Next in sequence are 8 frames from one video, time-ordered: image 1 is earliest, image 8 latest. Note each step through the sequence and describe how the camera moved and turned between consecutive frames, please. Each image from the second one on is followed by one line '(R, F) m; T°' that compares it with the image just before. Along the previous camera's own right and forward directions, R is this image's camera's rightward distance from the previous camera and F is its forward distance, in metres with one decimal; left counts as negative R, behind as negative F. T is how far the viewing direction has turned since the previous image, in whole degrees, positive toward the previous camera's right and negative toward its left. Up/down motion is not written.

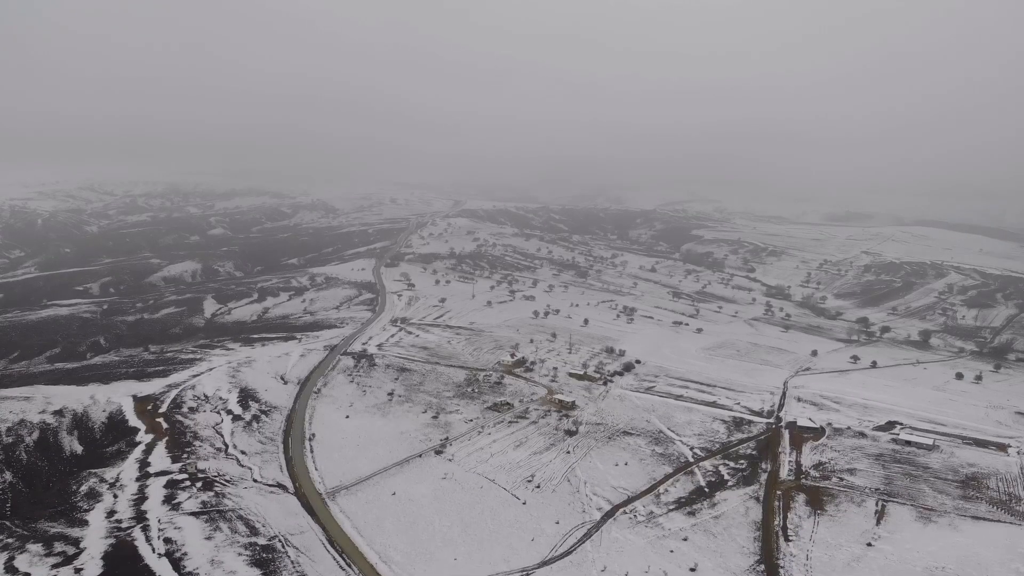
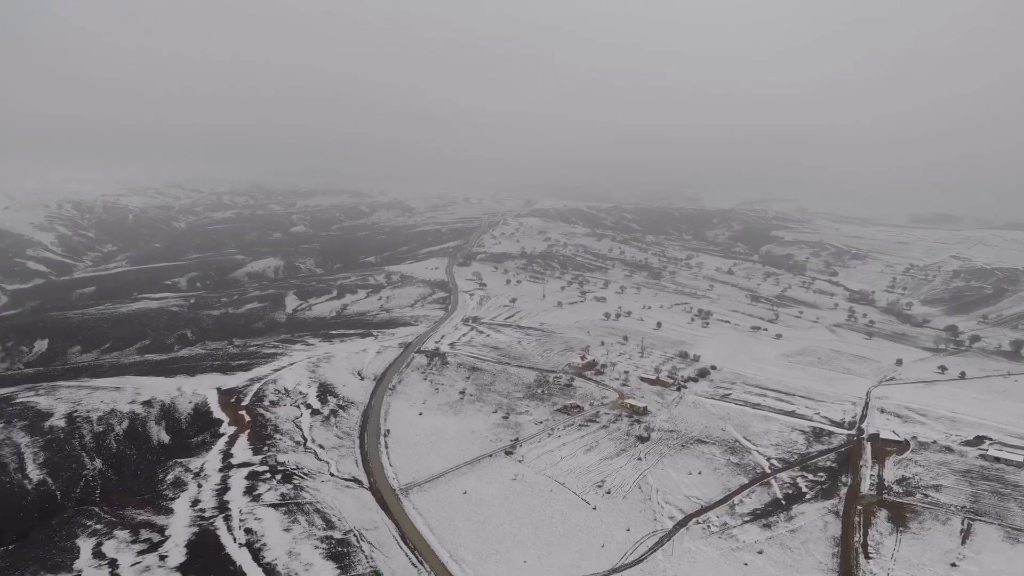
(-0.7, +2.4) m; -6°
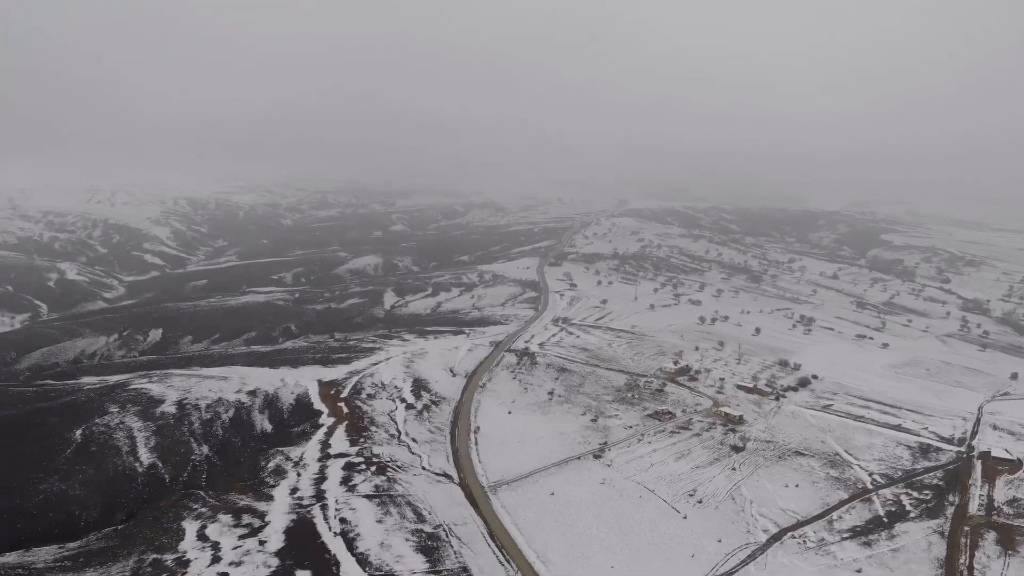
(-0.4, +1.7) m; -8°
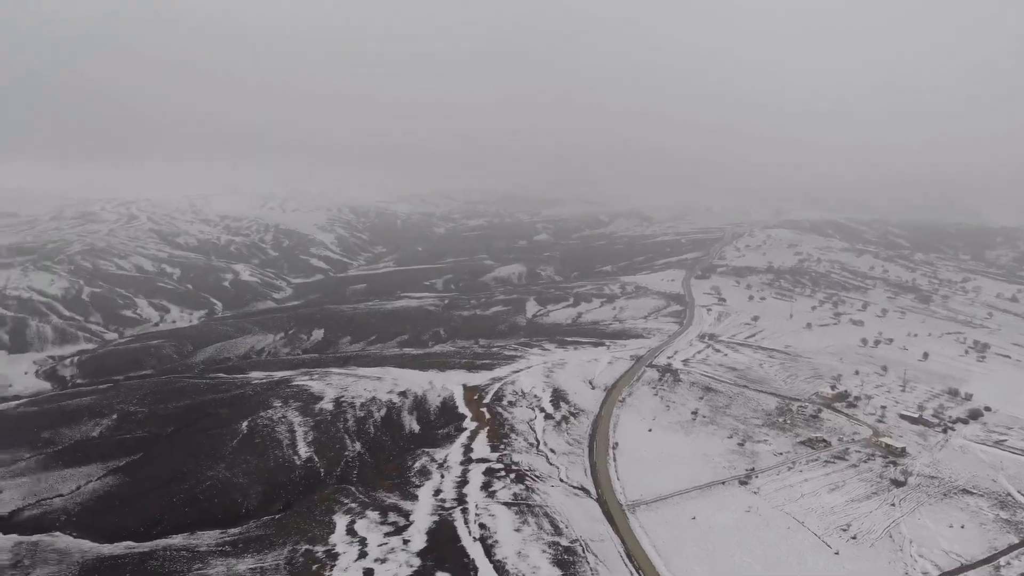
(-0.5, +1.6) m; -12°
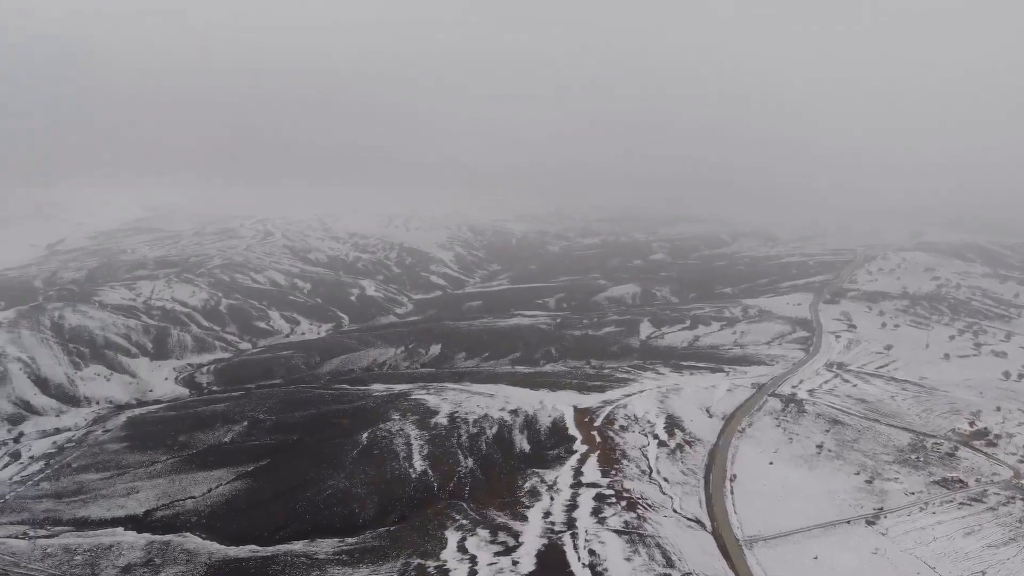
(-0.2, +0.6) m; -10°
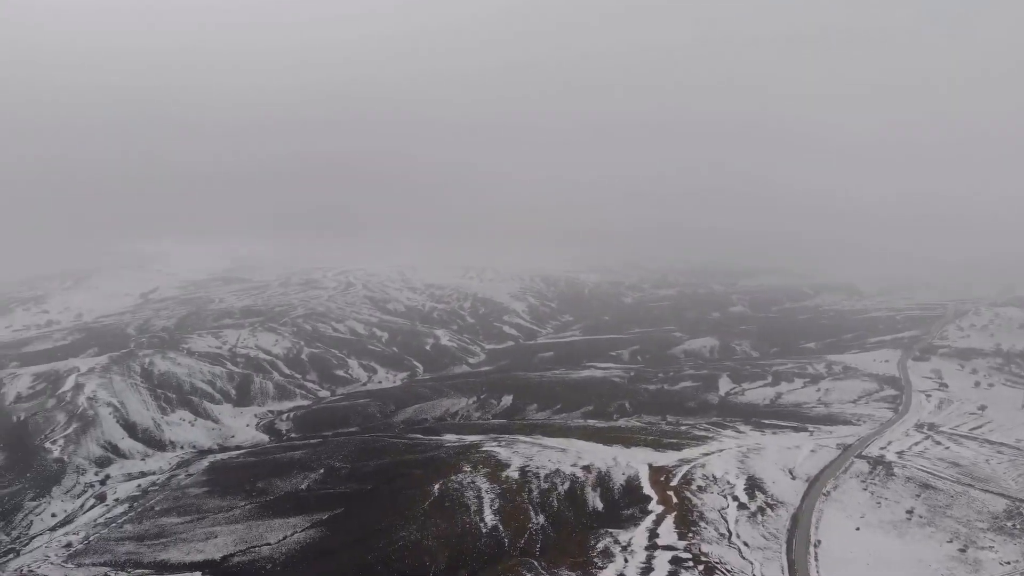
(0.0, +0.2) m; -6°
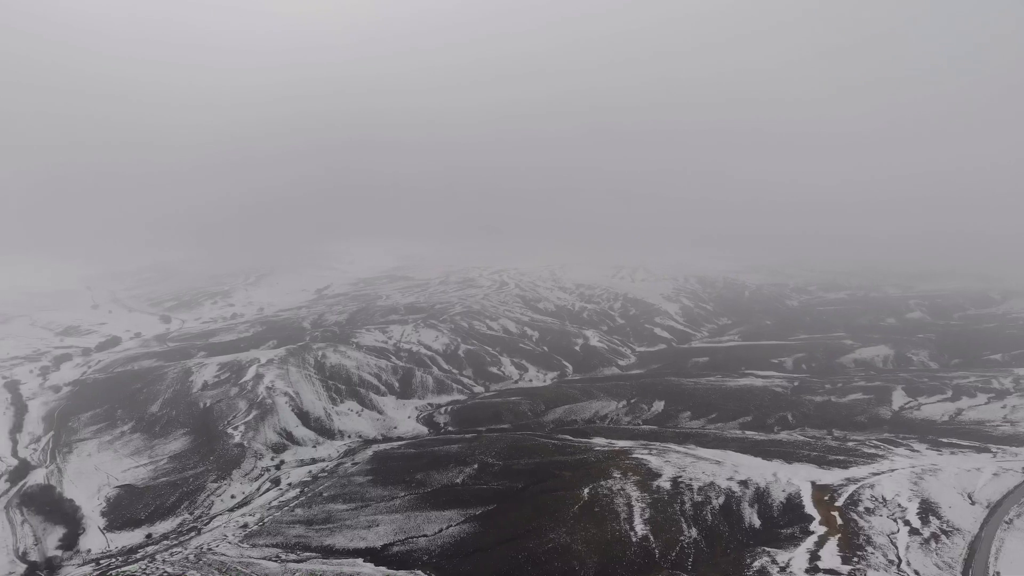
(-0.1, +0.4) m; -13°
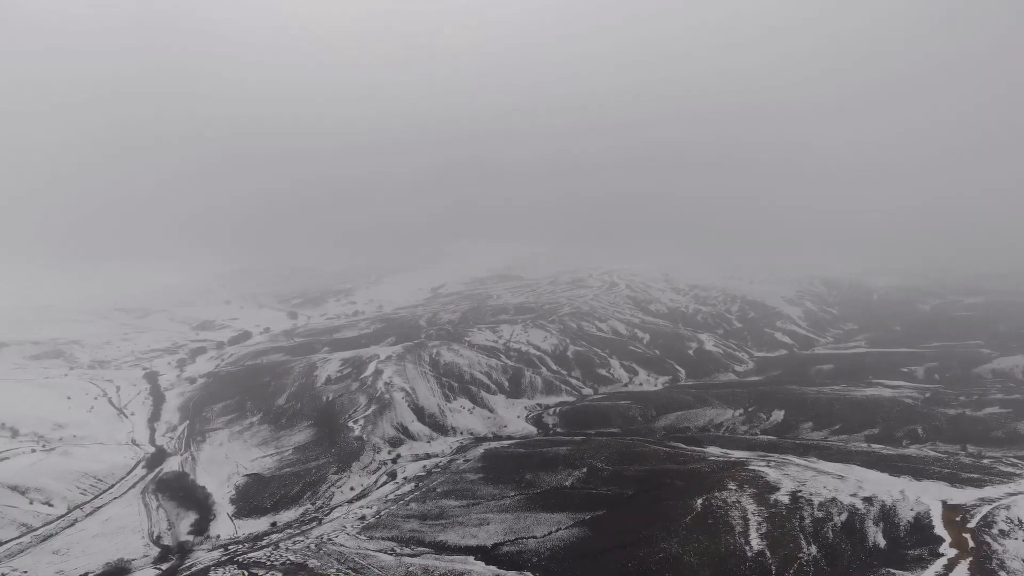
(-0.1, +0.2) m; -10°
